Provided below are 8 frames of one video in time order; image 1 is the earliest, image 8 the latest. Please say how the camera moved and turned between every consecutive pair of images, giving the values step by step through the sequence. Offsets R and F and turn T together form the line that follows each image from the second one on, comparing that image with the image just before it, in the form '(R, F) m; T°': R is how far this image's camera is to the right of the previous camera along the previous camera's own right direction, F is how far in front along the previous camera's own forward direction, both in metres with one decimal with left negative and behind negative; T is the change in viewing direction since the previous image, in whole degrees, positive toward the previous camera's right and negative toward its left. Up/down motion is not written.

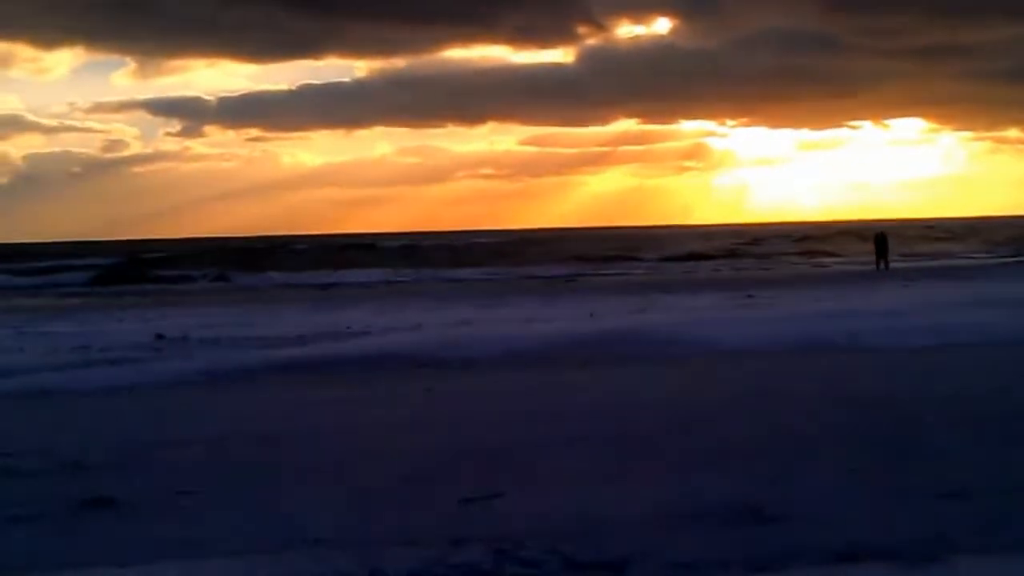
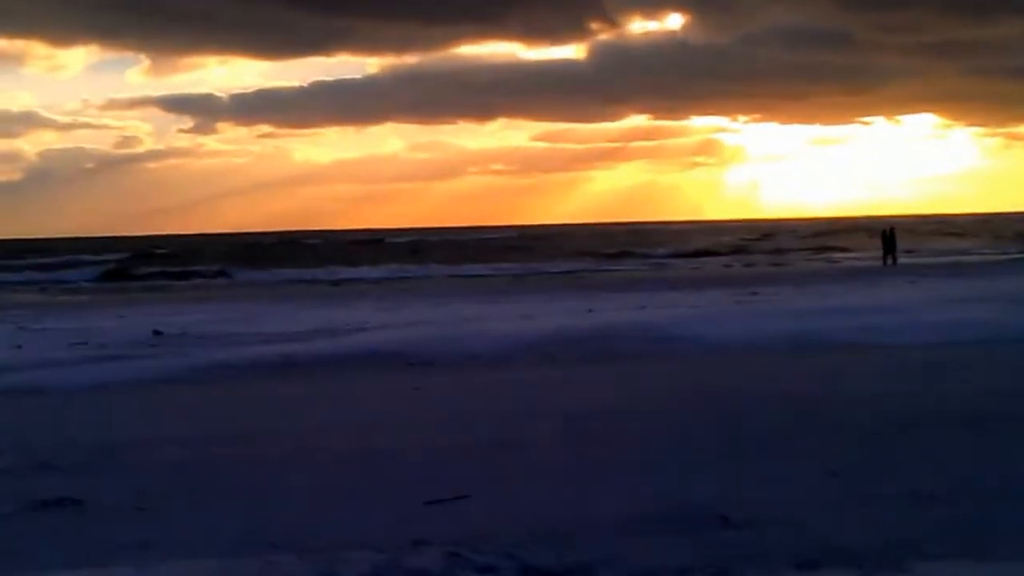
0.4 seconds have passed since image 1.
(-1.5, -0.4) m; +1°
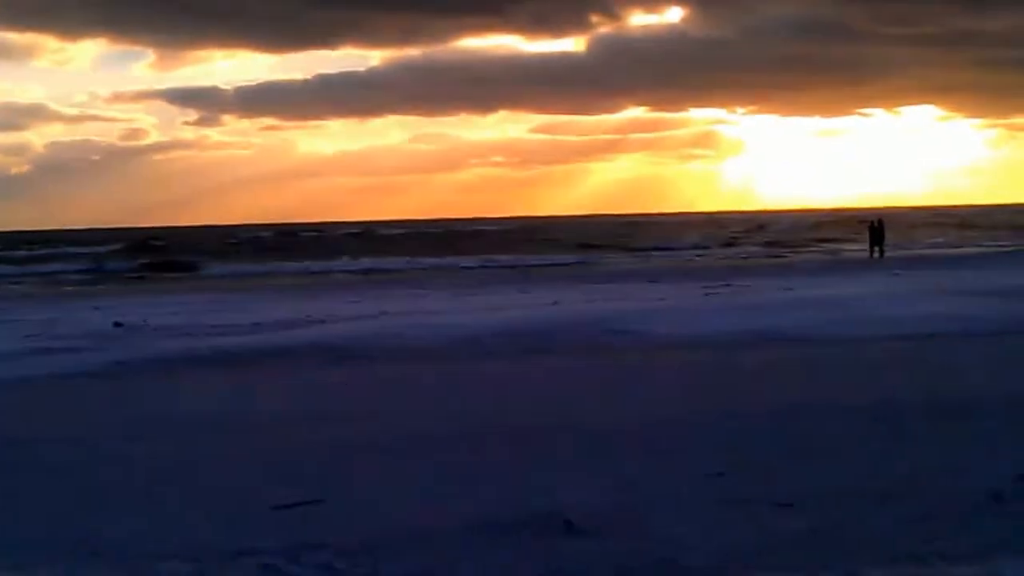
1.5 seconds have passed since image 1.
(+1.0, -0.2) m; -1°
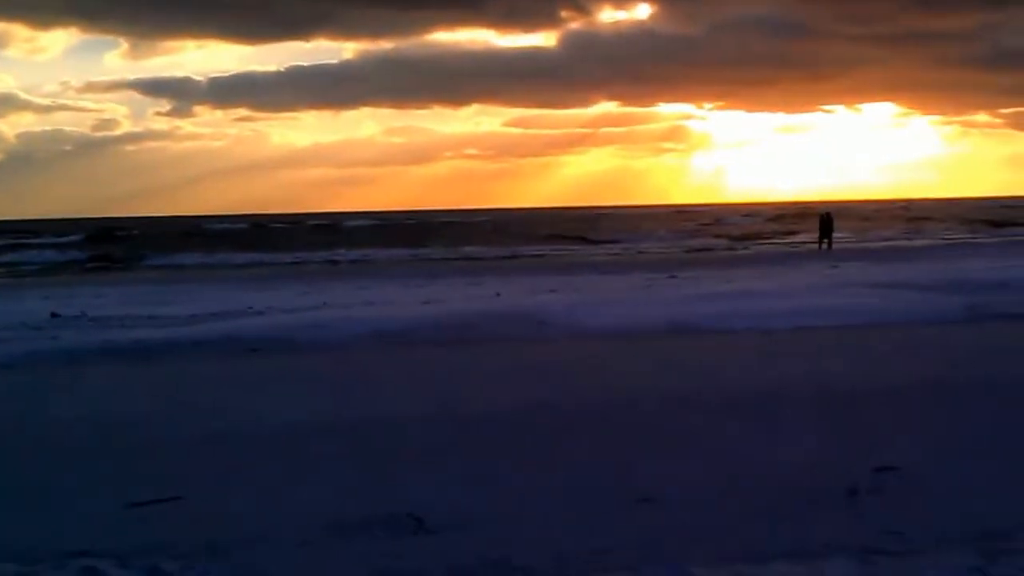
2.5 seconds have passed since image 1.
(+0.9, -0.6) m; +1°
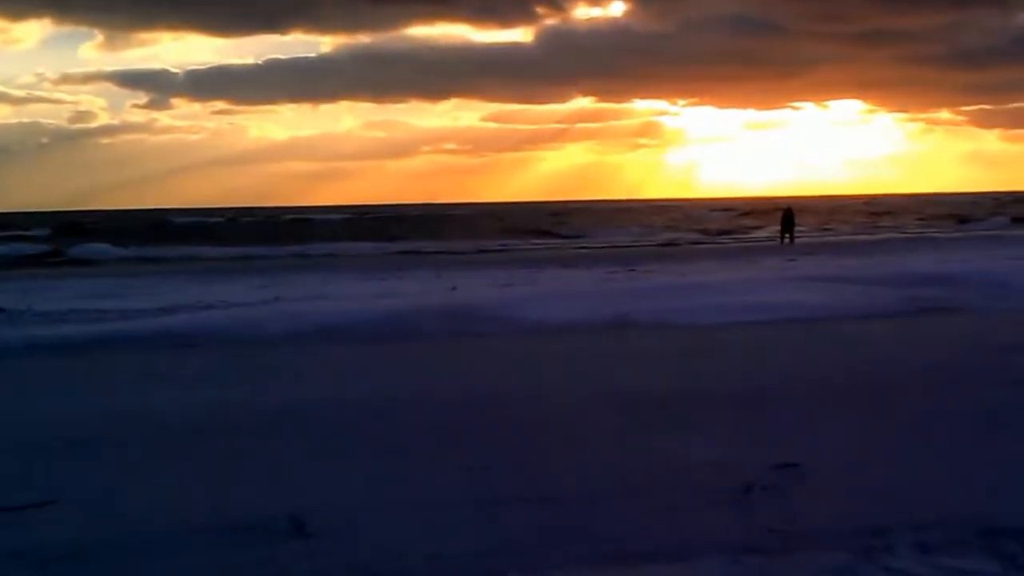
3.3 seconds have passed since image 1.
(+0.7, -0.5) m; +1°
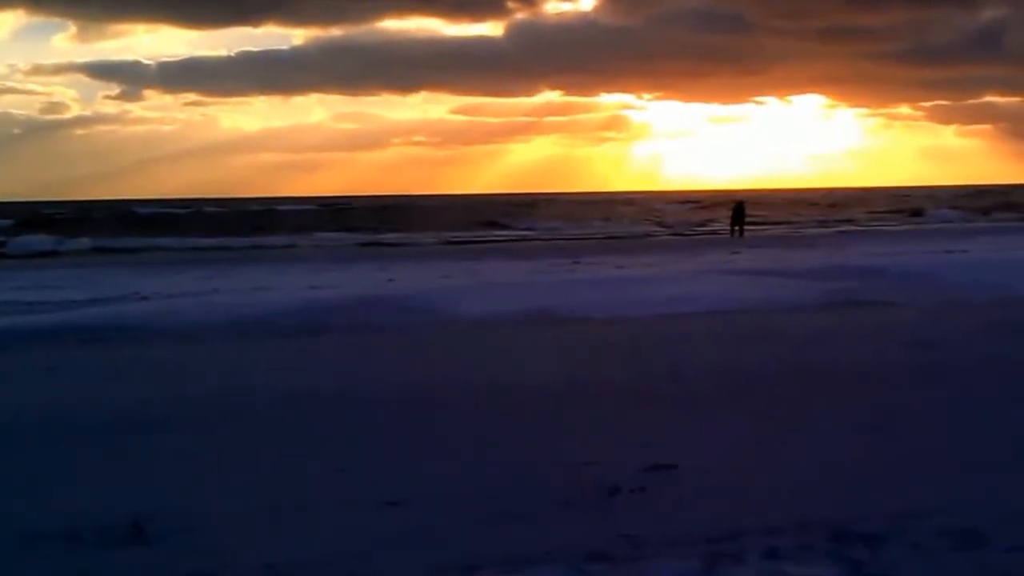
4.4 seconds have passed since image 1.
(+1.2, -0.7) m; +1°
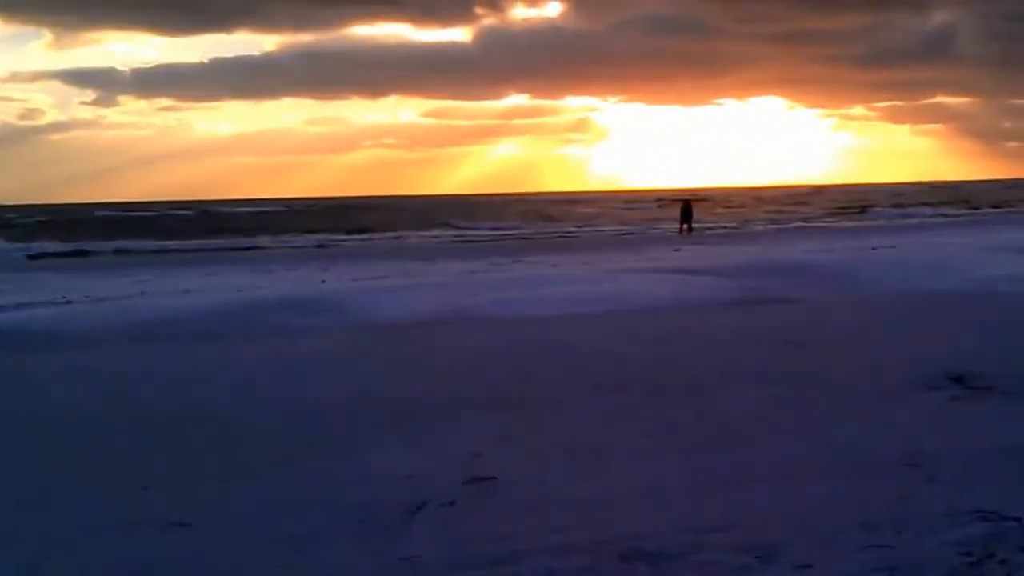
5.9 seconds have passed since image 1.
(+1.7, -0.8) m; 0°
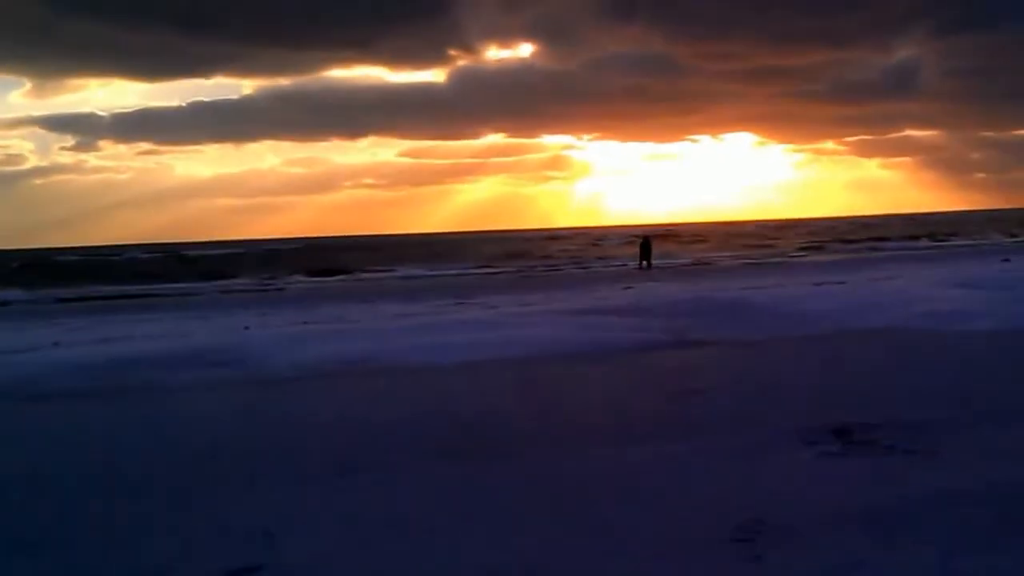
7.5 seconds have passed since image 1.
(+2.0, +0.1) m; -1°
